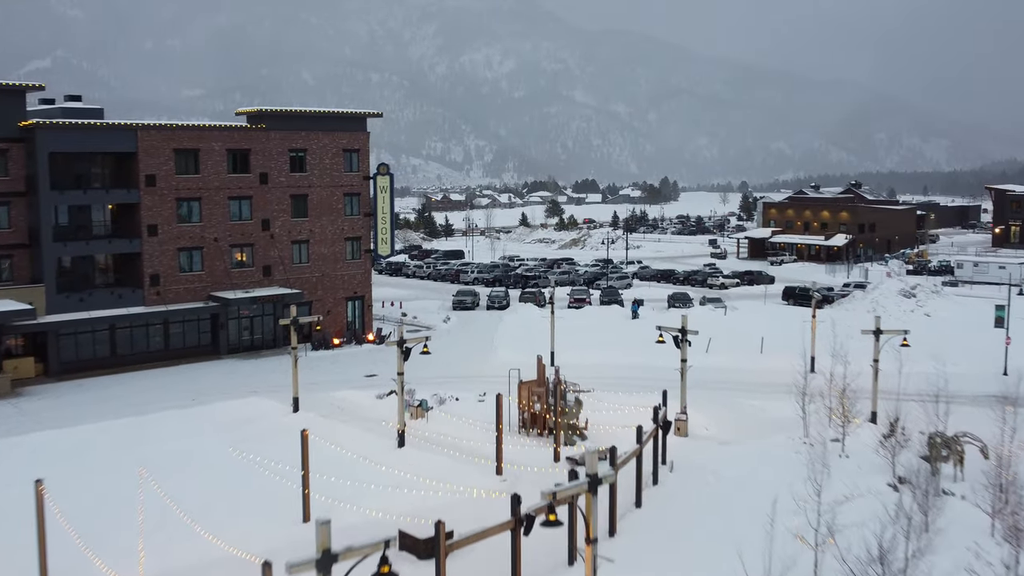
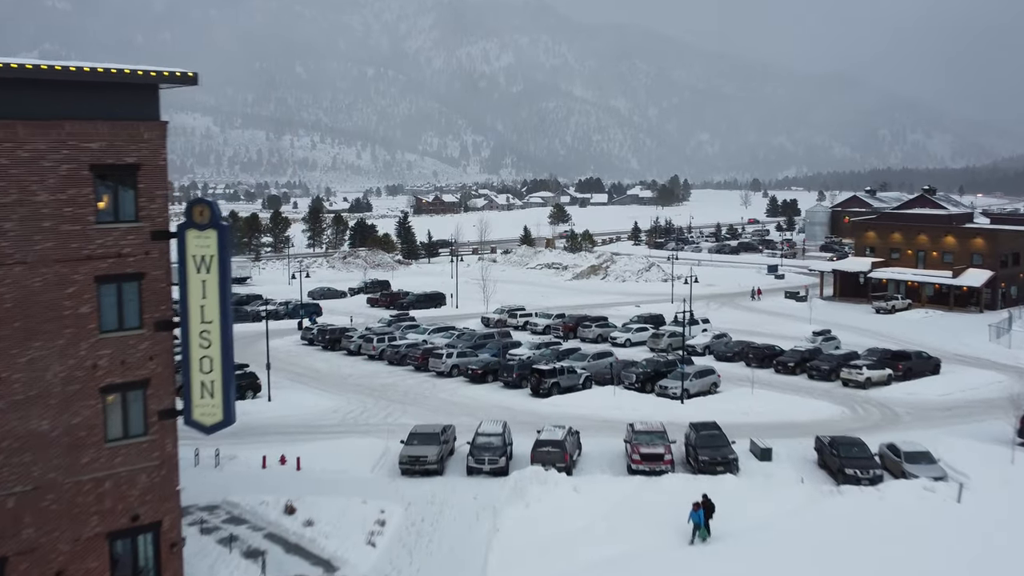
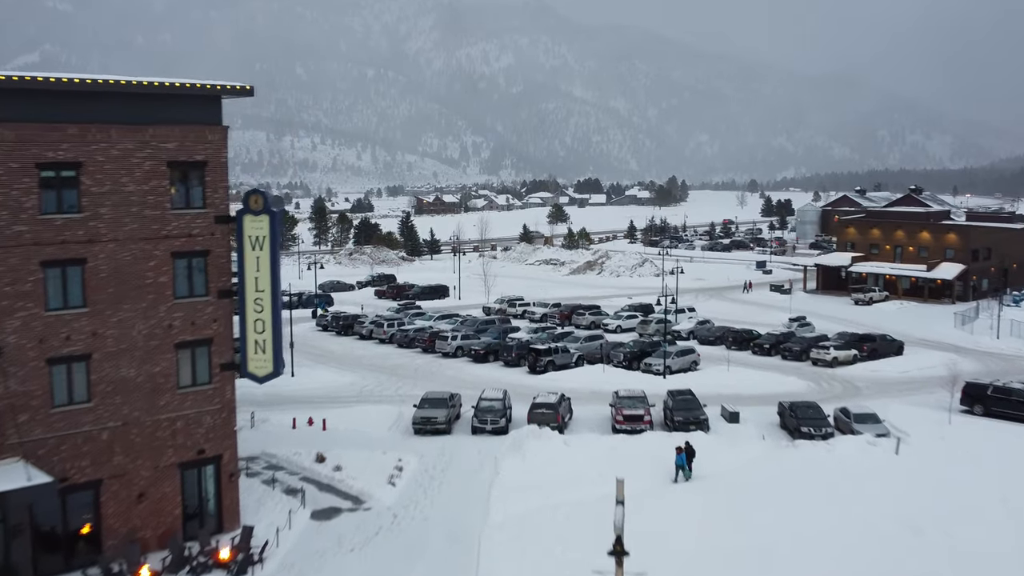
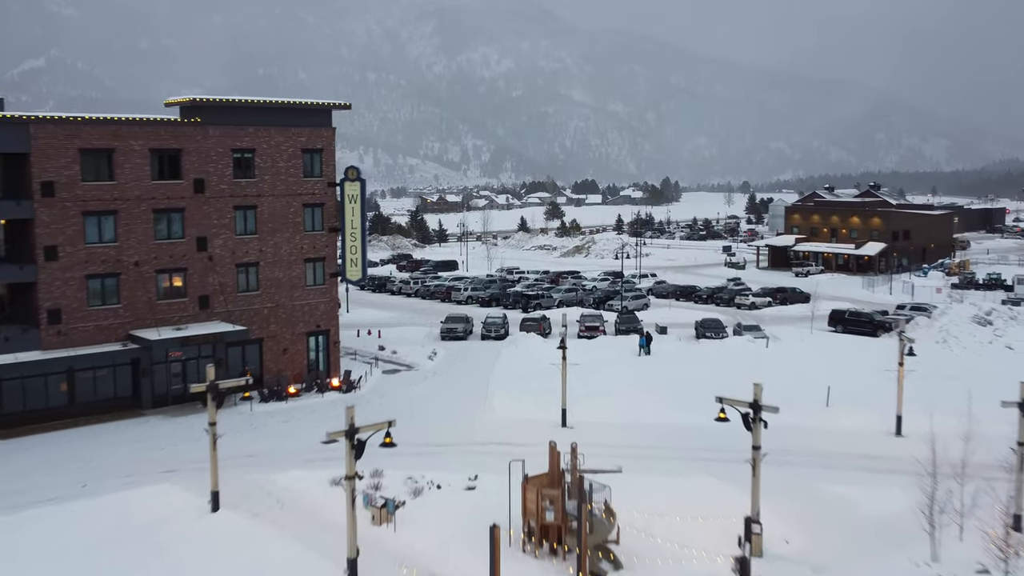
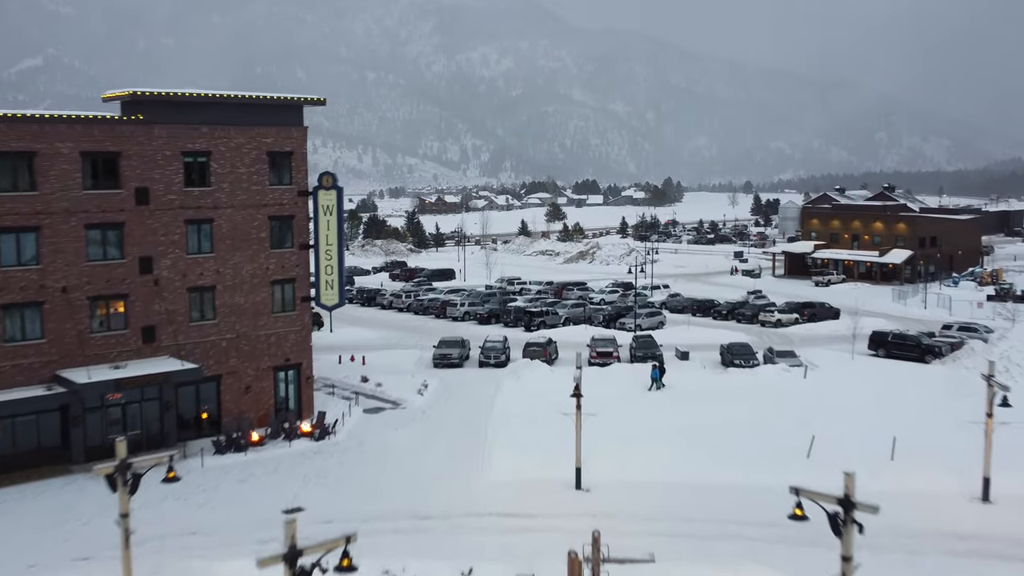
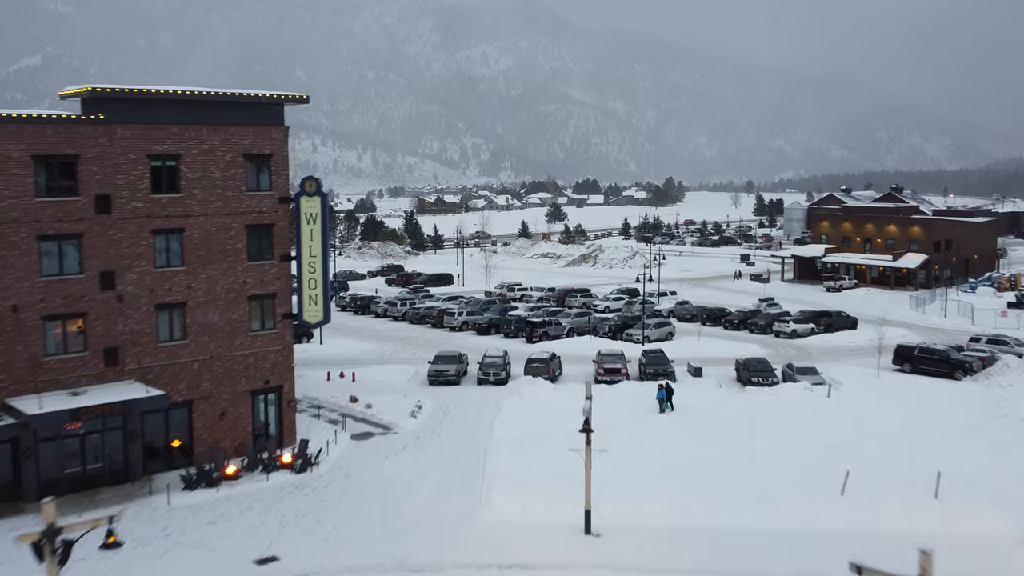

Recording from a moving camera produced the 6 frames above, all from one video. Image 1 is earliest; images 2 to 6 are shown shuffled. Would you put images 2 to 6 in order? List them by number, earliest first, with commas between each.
4, 5, 6, 3, 2
